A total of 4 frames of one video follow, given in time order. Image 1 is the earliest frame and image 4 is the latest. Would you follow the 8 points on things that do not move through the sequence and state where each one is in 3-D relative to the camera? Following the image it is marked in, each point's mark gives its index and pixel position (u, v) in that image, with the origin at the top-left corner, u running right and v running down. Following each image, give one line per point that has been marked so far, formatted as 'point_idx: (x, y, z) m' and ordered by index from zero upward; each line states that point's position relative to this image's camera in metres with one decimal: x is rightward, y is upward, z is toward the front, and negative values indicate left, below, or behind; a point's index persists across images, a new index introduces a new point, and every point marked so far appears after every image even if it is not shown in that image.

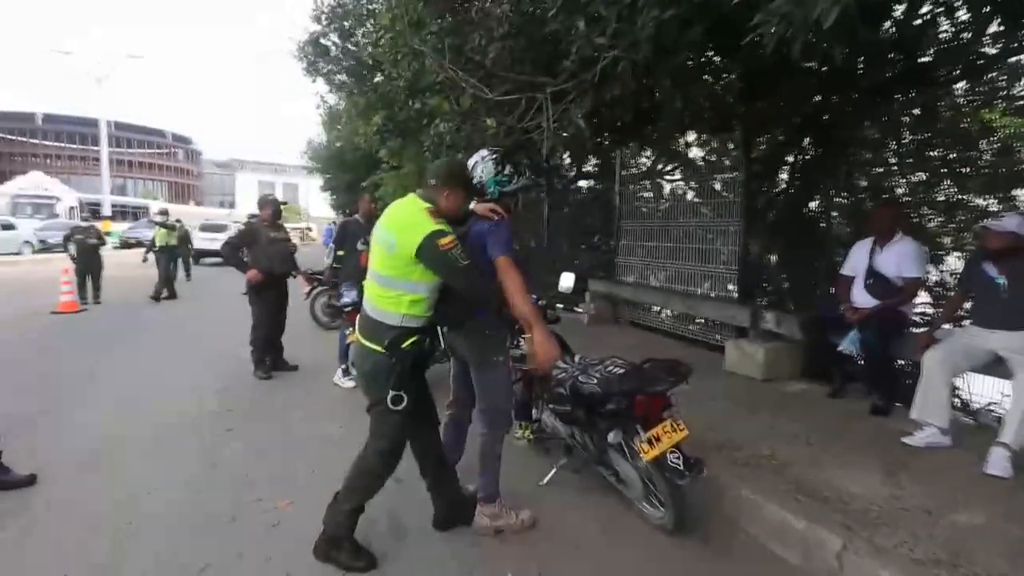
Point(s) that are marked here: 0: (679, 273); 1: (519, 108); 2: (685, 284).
0: (+2.5, +0.2, +7.9) m
1: (+0.1, +2.0, +5.9) m
2: (+2.6, +0.1, +7.8) m
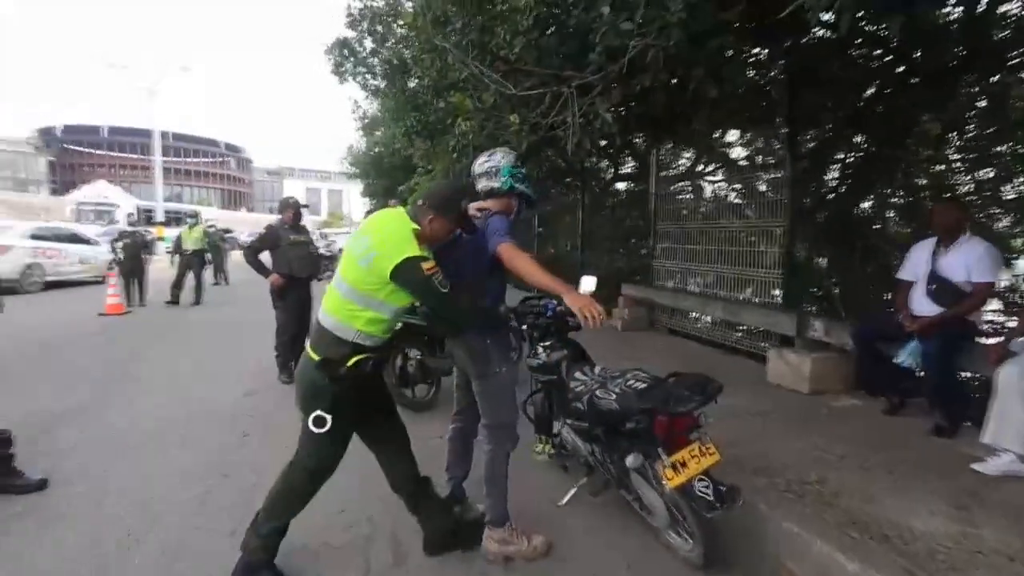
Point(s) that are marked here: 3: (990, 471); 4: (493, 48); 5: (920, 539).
0: (+2.9, +0.2, +7.4) m
1: (+0.4, +2.0, +5.7) m
2: (+2.9, 0.0, +7.3) m
3: (+3.4, -1.3, +3.7) m
4: (-0.2, +2.6, +5.8) m
5: (+2.2, -1.4, +2.9) m
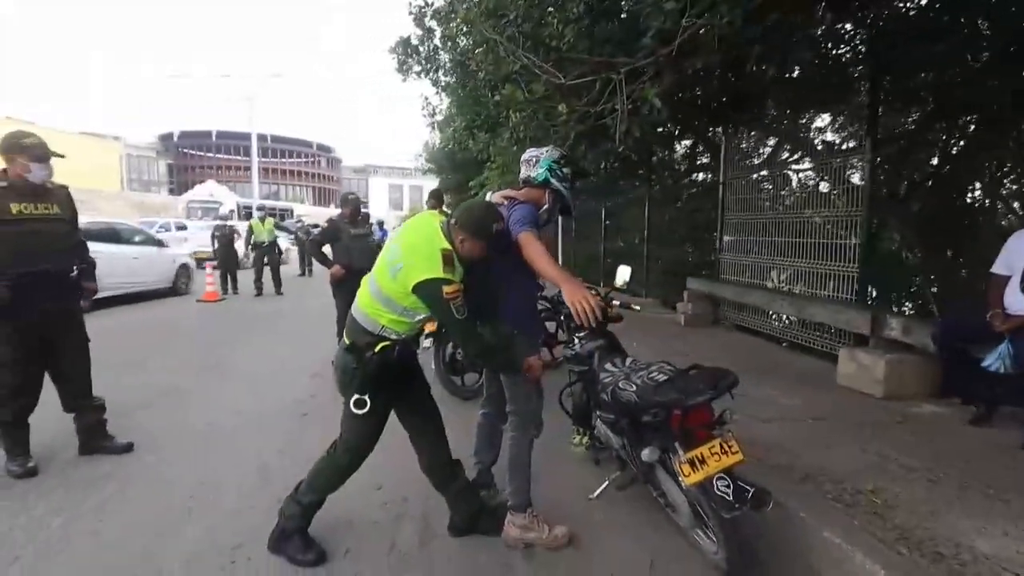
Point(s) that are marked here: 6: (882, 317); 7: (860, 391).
0: (+3.6, +0.2, +7.0) m
1: (+0.9, +2.1, +5.6) m
2: (+3.6, +0.1, +6.8) m
3: (+3.5, -1.3, +3.2) m
4: (+0.3, +2.7, +5.8) m
5: (+2.3, -1.3, +2.6) m
6: (+3.7, -0.3, +5.3) m
7: (+3.5, -1.0, +5.3) m
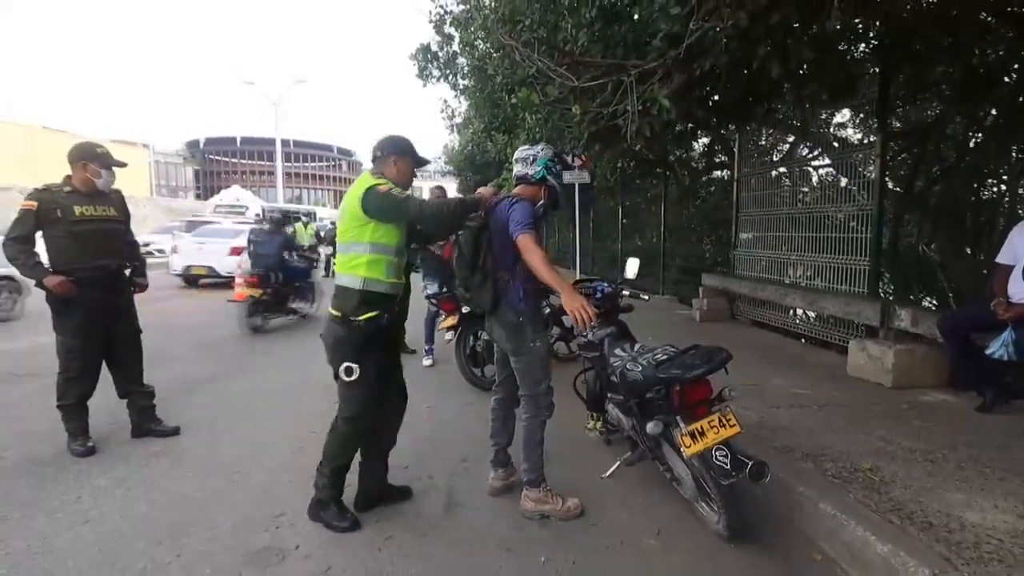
0: (+3.9, +0.3, +7.1) m
1: (+1.0, +2.1, +5.8) m
2: (+3.9, +0.1, +6.9) m
3: (+3.6, -1.2, +3.4) m
4: (+0.5, +2.8, +6.0) m
5: (+2.4, -1.3, +2.8) m
6: (+3.9, -0.2, +5.4) m
7: (+3.6, -0.9, +5.4) m
